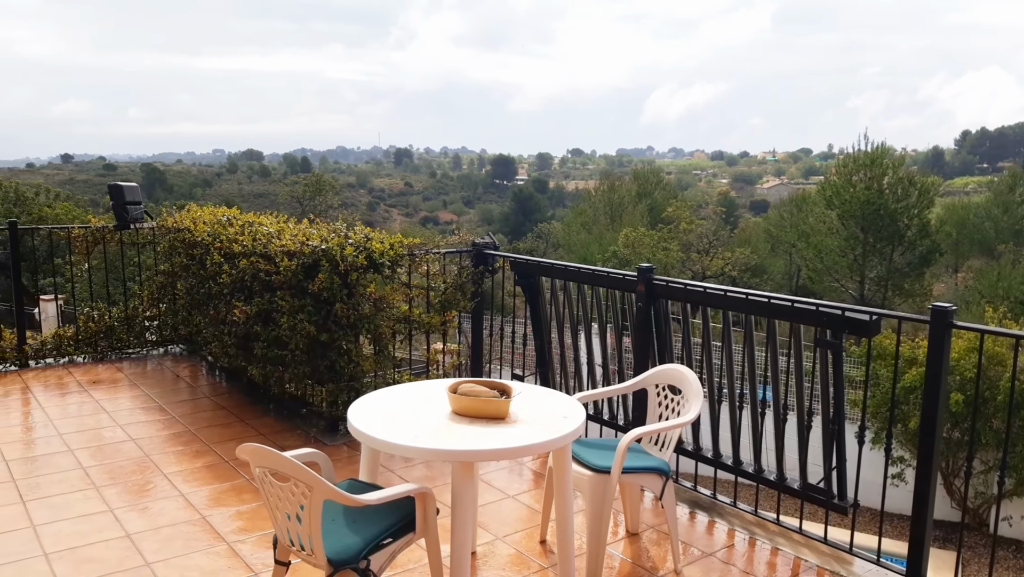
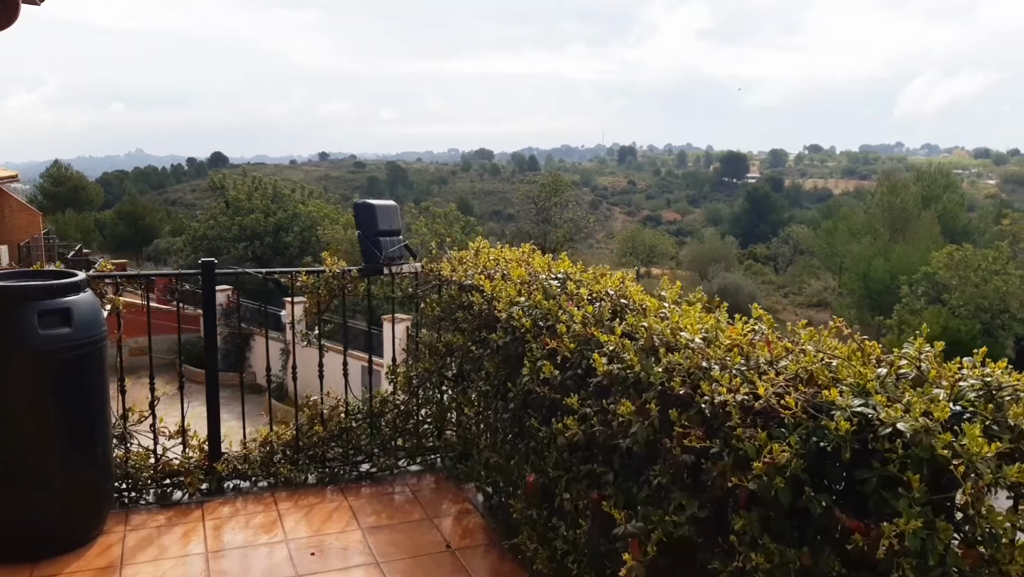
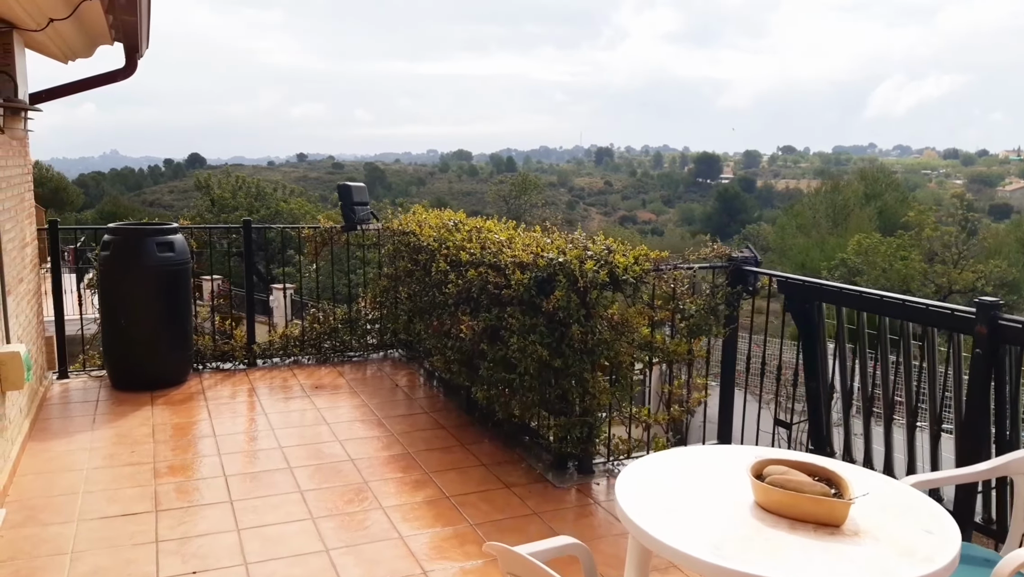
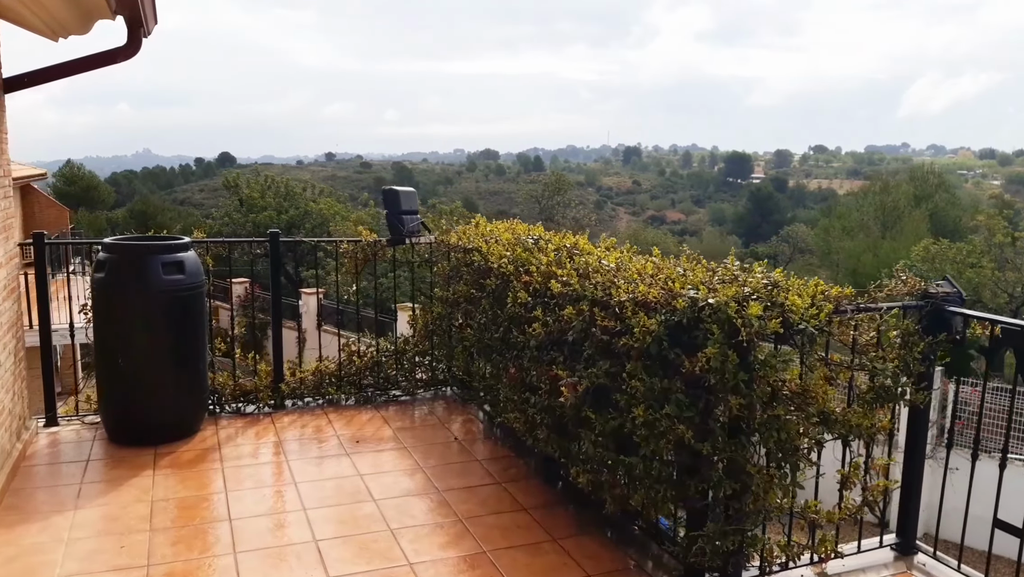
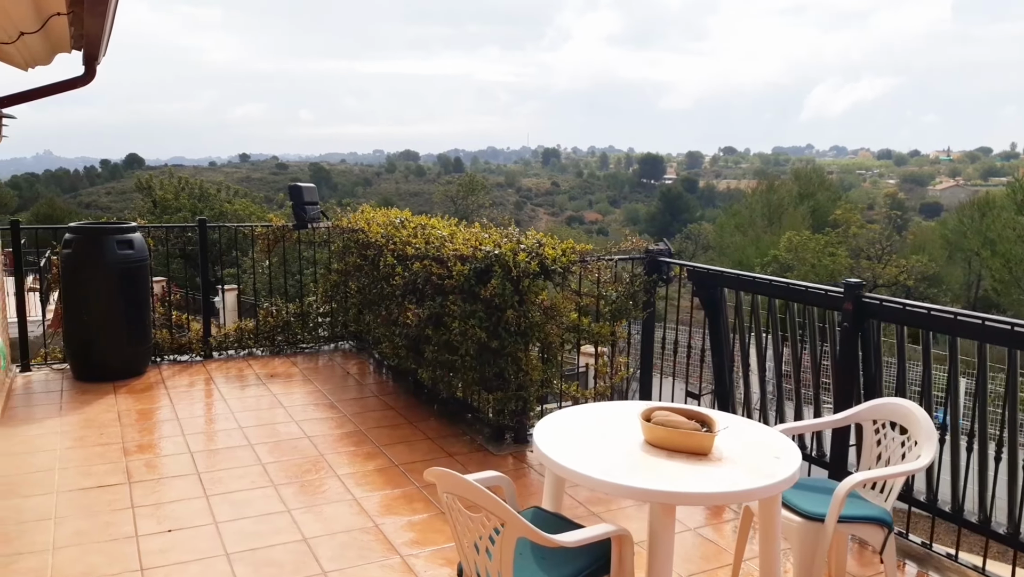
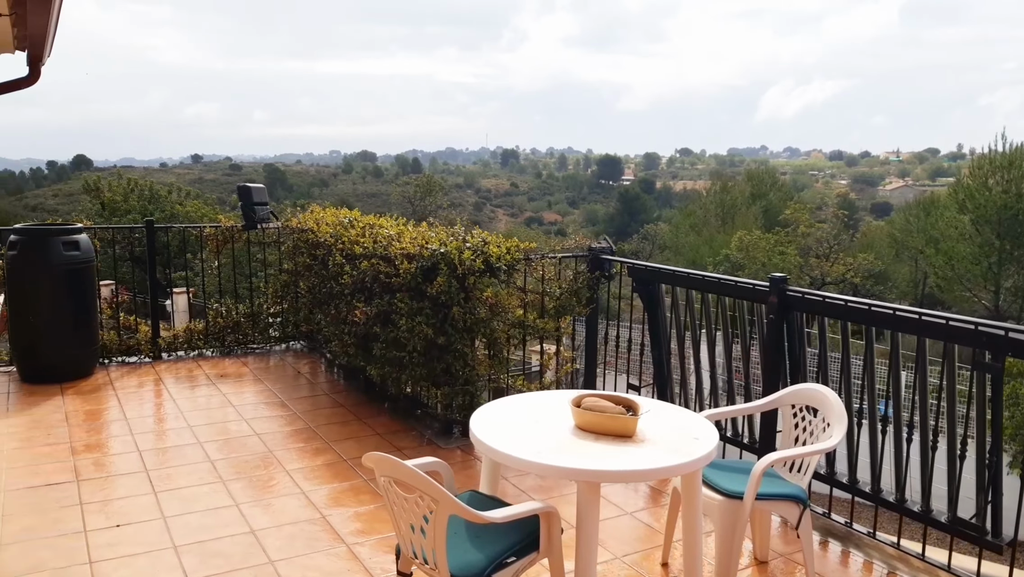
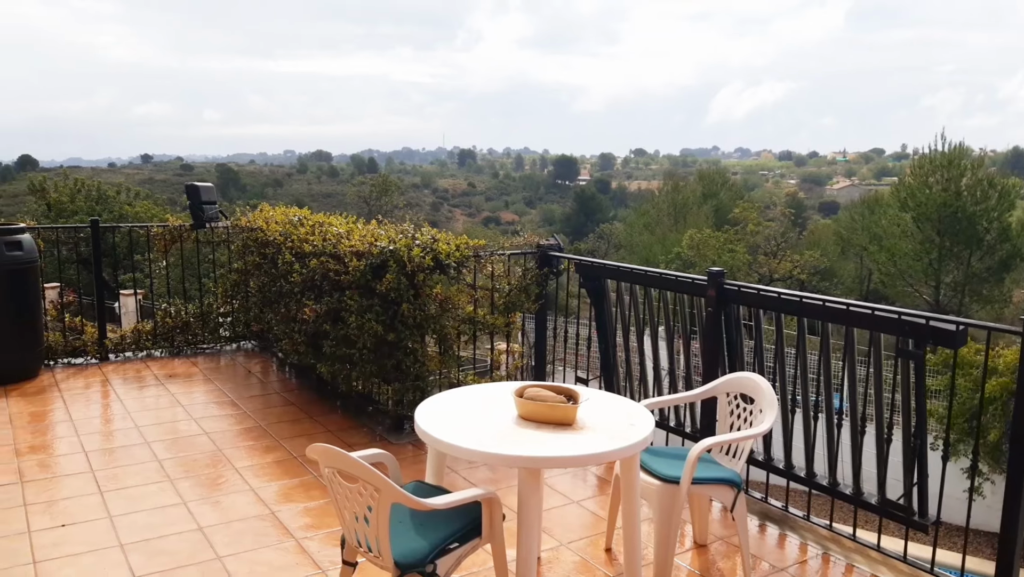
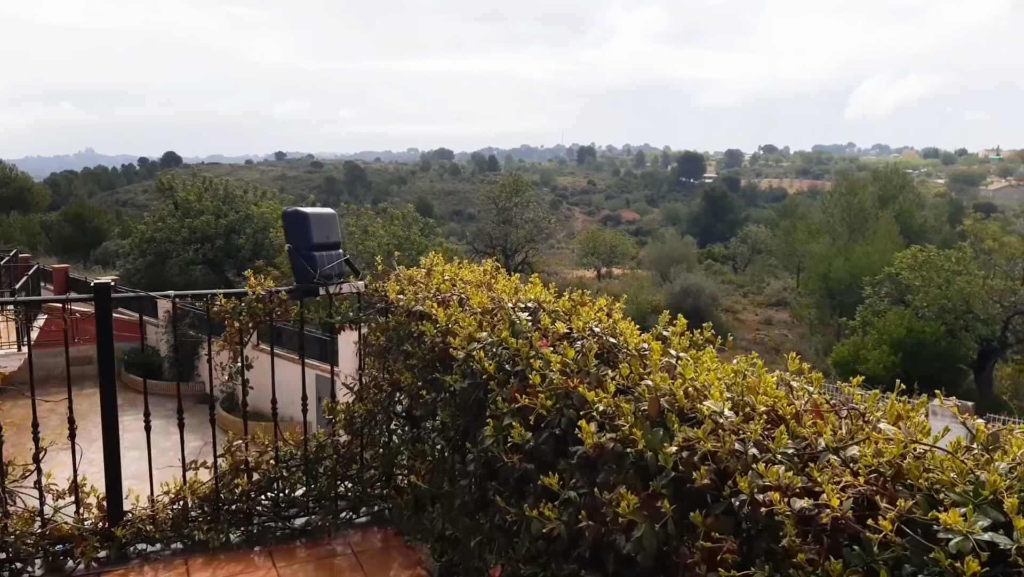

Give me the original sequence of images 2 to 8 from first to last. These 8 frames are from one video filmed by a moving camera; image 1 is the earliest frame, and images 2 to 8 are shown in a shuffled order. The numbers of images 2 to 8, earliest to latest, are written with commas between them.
7, 6, 5, 3, 4, 2, 8
